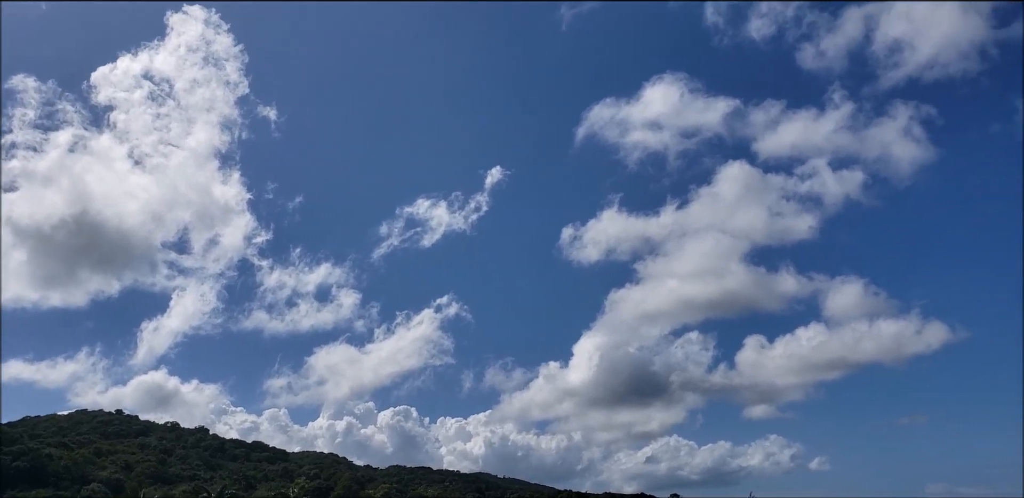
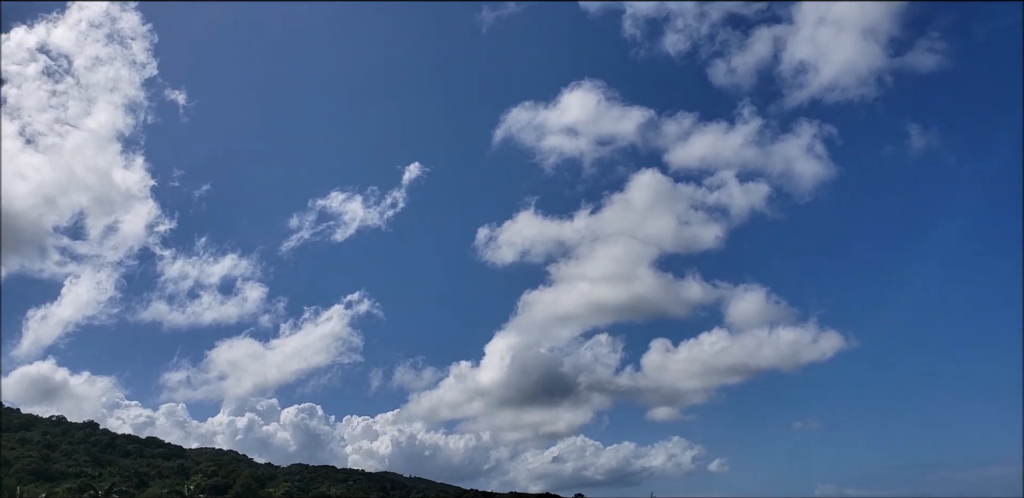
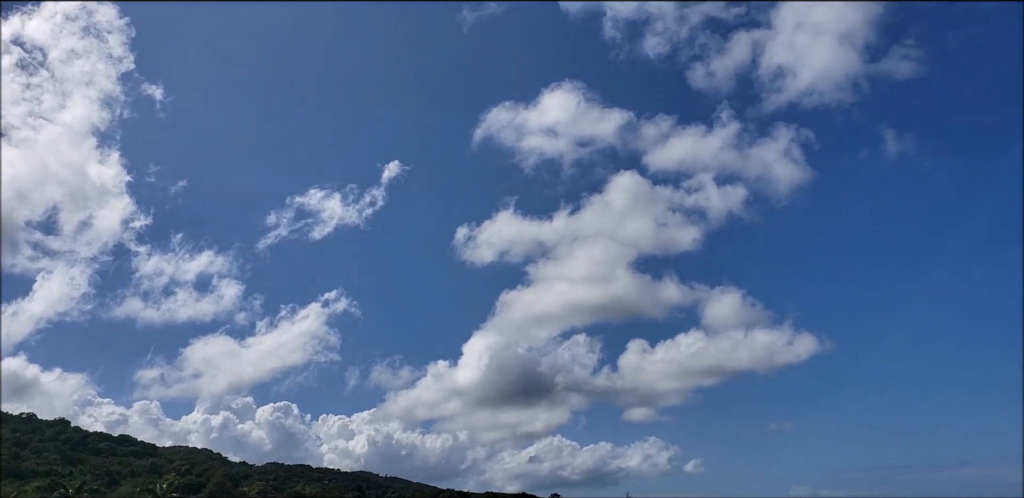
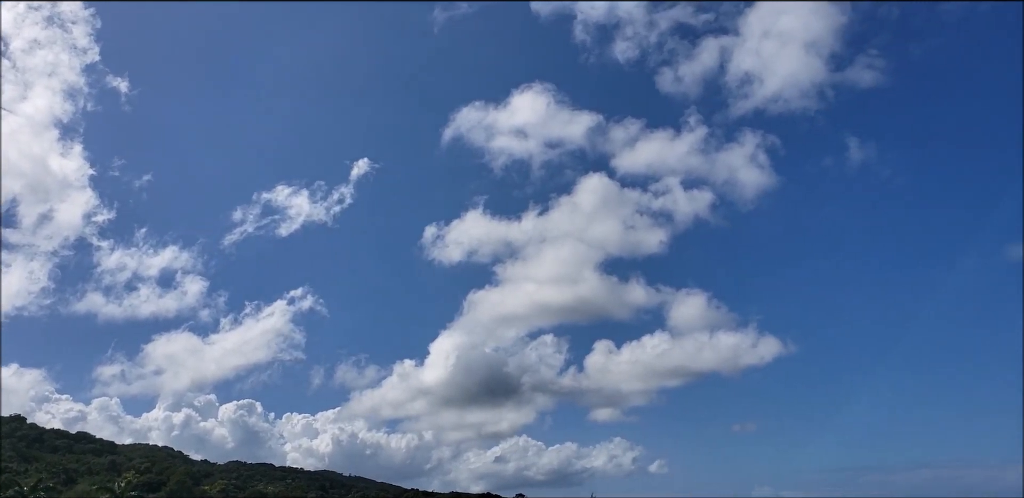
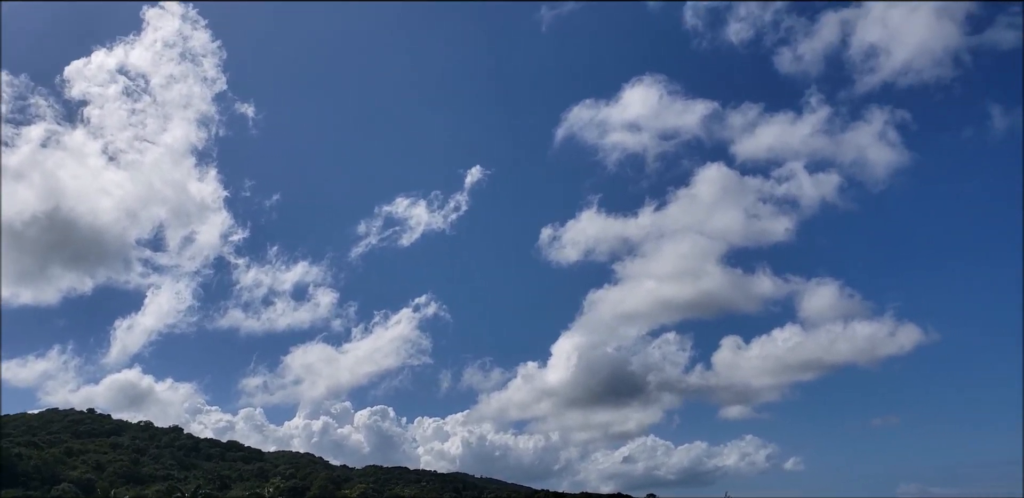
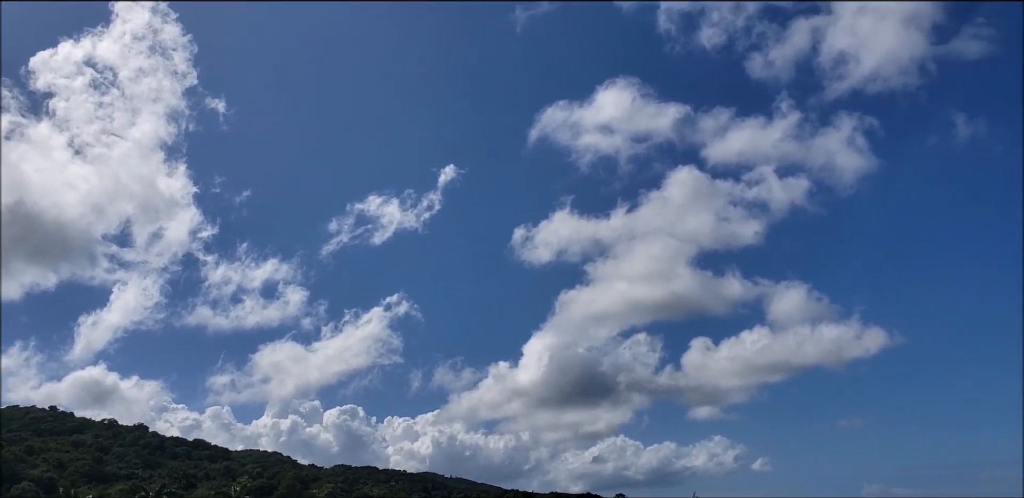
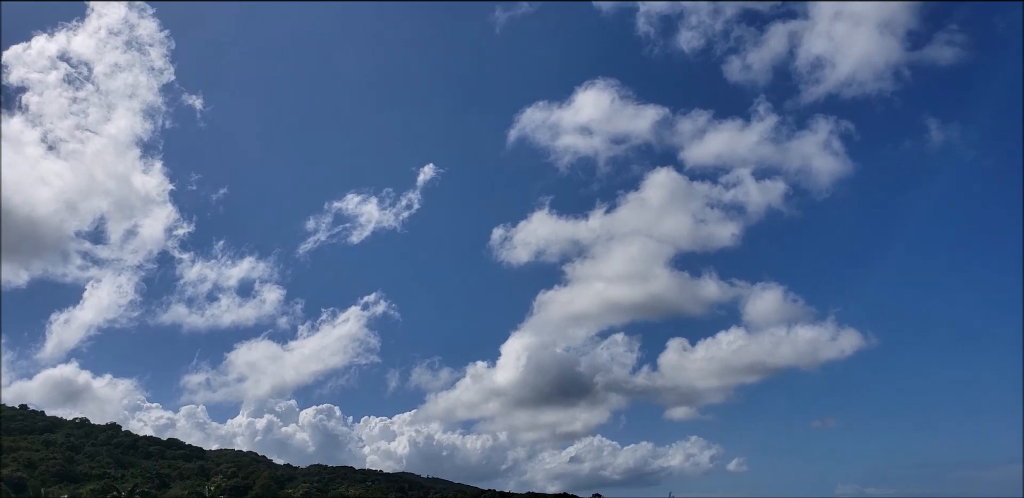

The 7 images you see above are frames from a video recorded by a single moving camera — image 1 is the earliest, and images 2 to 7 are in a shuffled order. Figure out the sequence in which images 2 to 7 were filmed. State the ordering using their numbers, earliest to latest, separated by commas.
5, 6, 7, 2, 3, 4
